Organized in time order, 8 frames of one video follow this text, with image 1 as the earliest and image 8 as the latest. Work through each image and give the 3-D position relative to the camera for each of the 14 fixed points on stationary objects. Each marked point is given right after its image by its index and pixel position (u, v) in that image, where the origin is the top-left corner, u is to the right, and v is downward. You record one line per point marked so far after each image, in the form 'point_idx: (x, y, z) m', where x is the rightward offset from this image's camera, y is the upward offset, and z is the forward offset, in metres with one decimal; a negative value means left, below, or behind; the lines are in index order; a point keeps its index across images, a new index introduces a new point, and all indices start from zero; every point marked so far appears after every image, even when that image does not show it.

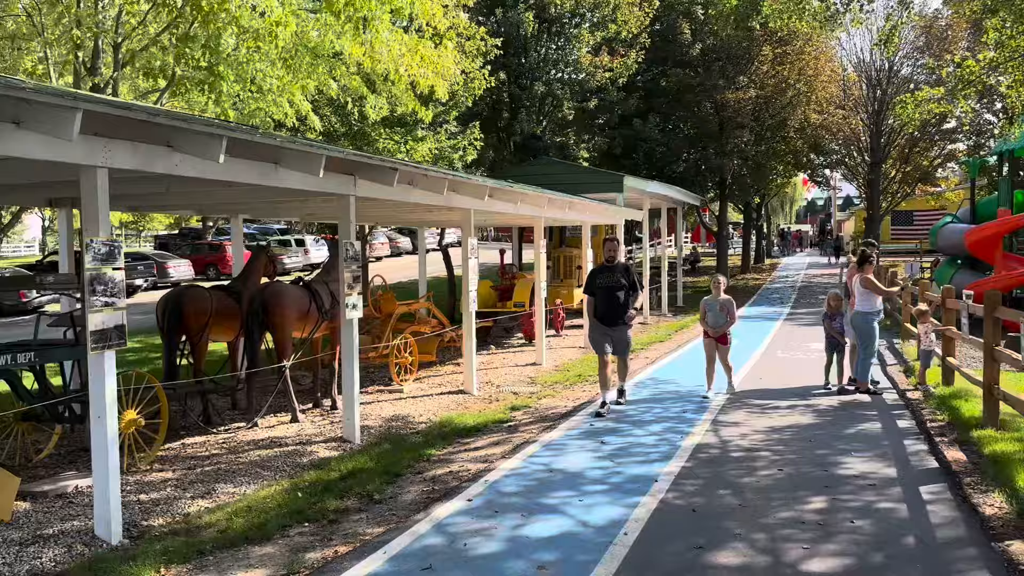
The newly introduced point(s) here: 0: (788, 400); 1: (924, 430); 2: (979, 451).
0: (+3.7, -1.5, +11.0) m
1: (+4.7, -1.6, +9.2) m
2: (+4.7, -1.6, +8.2) m
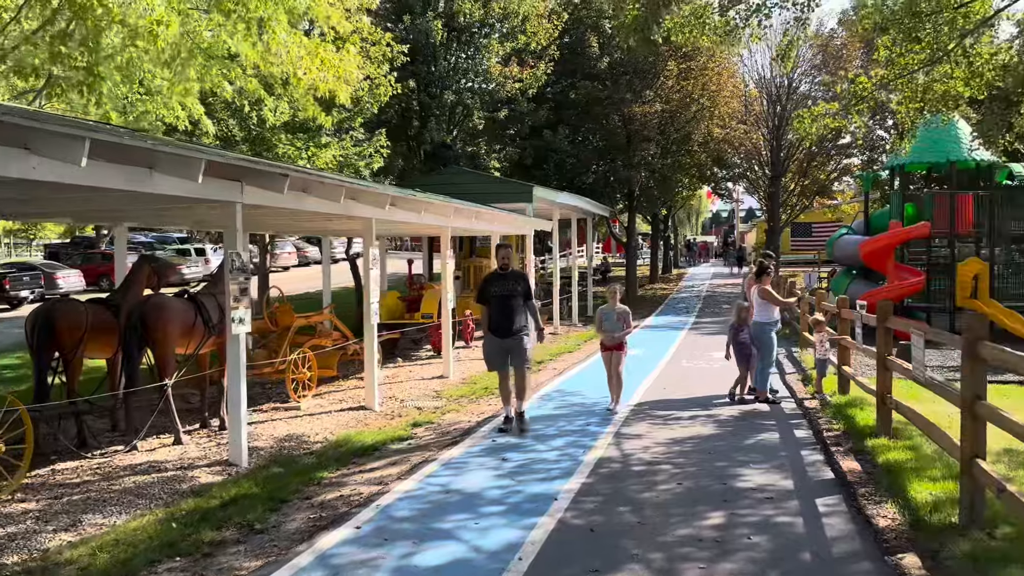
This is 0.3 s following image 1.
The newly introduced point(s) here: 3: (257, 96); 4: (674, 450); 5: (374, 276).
0: (+2.4, -1.7, +11.0) m
1: (+3.5, -1.7, +9.3) m
2: (+3.7, -1.7, +8.3) m
3: (-5.5, +4.1, +17.5) m
4: (+1.7, -1.8, +8.8) m
5: (-2.2, +0.2, +12.9) m
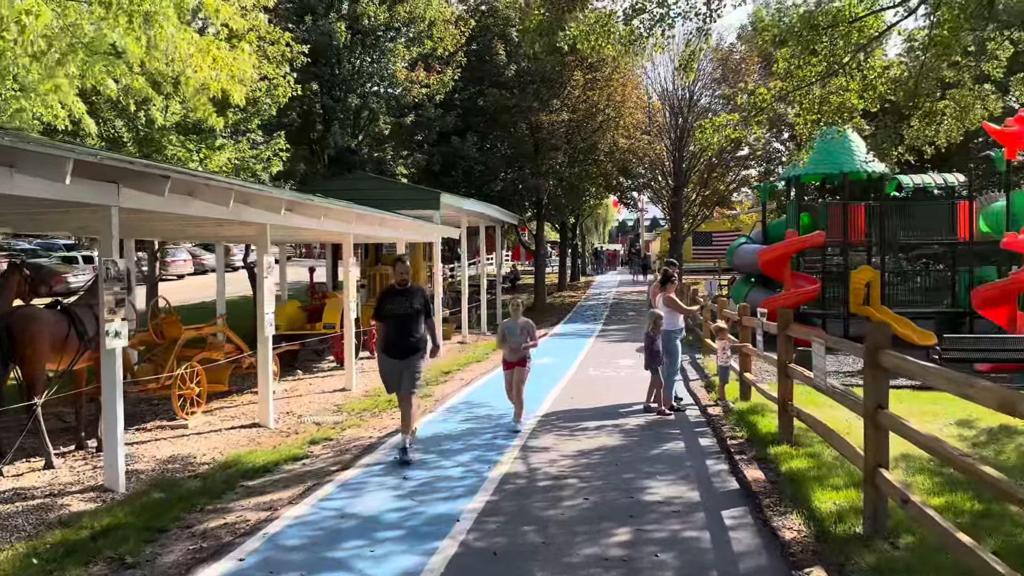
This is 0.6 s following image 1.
0: (+1.1, -1.8, +10.8) m
1: (+2.4, -1.8, +9.3) m
2: (+2.7, -1.8, +8.3) m
3: (-7.4, +3.9, +16.5) m
4: (+0.7, -1.9, +8.6) m
5: (-3.6, 0.0, +12.2) m
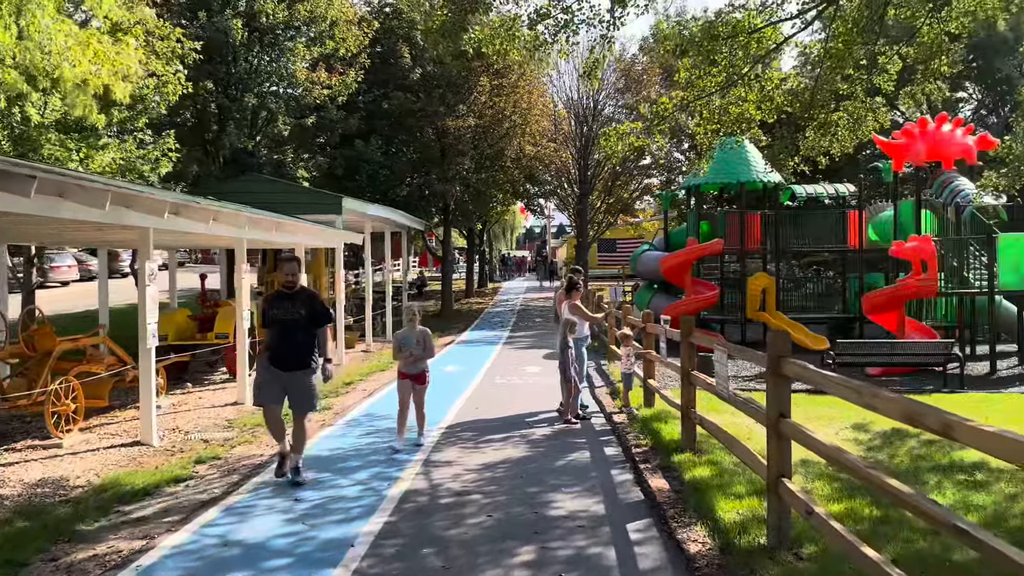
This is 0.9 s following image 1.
0: (-0.1, -1.9, +10.6) m
1: (+1.3, -1.9, +9.2) m
2: (+1.7, -1.9, +8.2) m
3: (-9.3, +3.7, +15.3) m
4: (-0.3, -1.9, +8.3) m
5: (-5.0, -0.1, +11.4) m
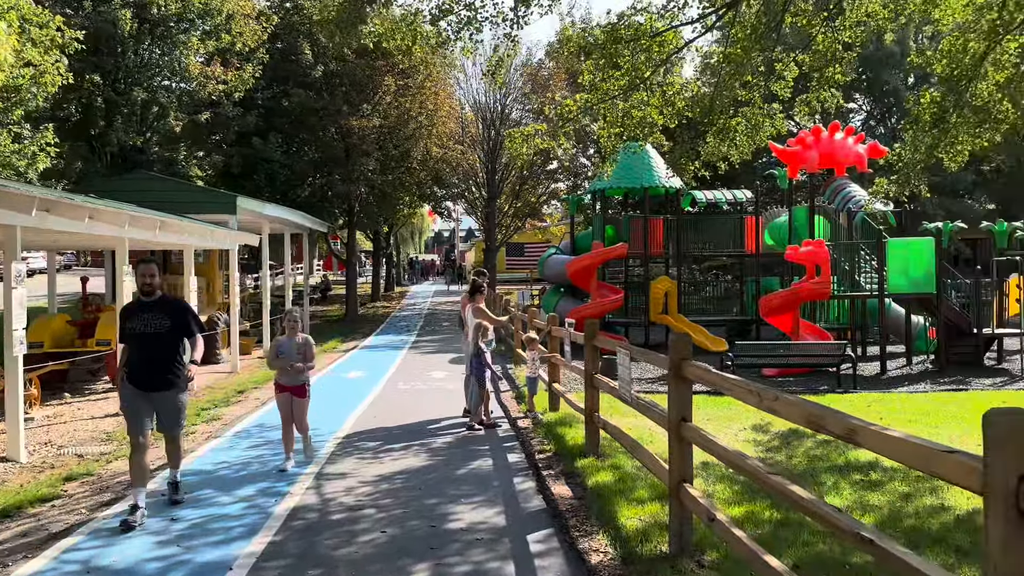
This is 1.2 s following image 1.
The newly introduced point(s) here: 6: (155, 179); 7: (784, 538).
0: (-1.4, -1.9, +10.2) m
1: (+0.2, -1.9, +9.0) m
2: (+0.7, -1.9, +8.0) m
3: (-11.0, +3.7, +13.9) m
4: (-1.3, -2.0, +8.0) m
5: (-6.3, -0.1, +10.5) m
6: (-8.5, +2.6, +19.3) m
7: (+2.1, -1.9, +6.3) m
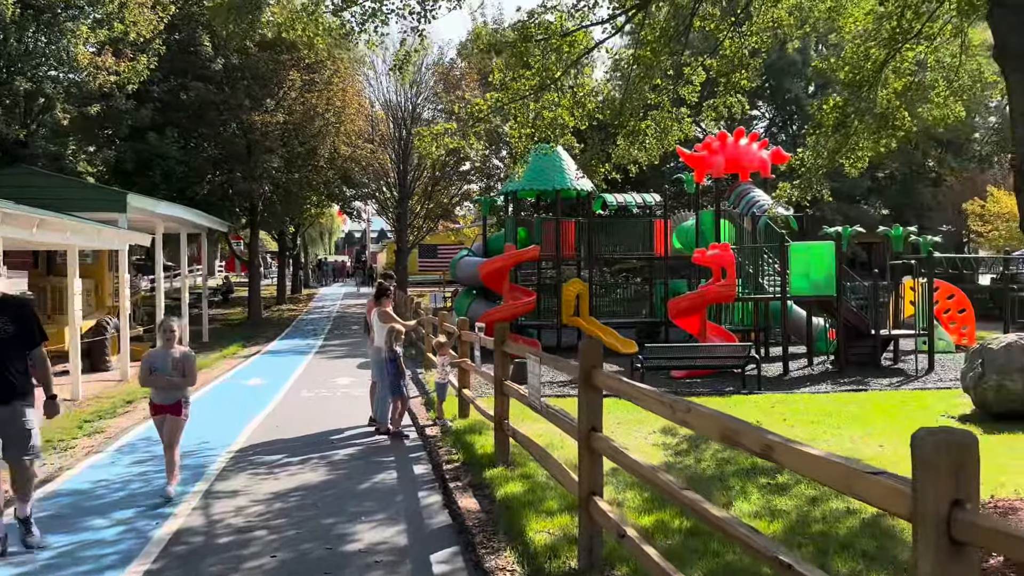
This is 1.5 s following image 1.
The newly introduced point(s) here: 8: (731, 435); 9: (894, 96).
0: (-2.5, -2.0, +9.7) m
1: (-0.8, -2.0, +8.6) m
2: (-0.2, -2.0, +7.7) m
3: (-12.5, +3.6, +12.3) m
4: (-2.2, -2.0, +7.4) m
5: (-7.5, -0.2, +9.4) m
6: (-10.5, +2.5, +18.0) m
7: (+1.4, -2.0, +6.1) m
8: (+0.9, -0.6, +3.5) m
9: (+5.4, +2.7, +11.6) m
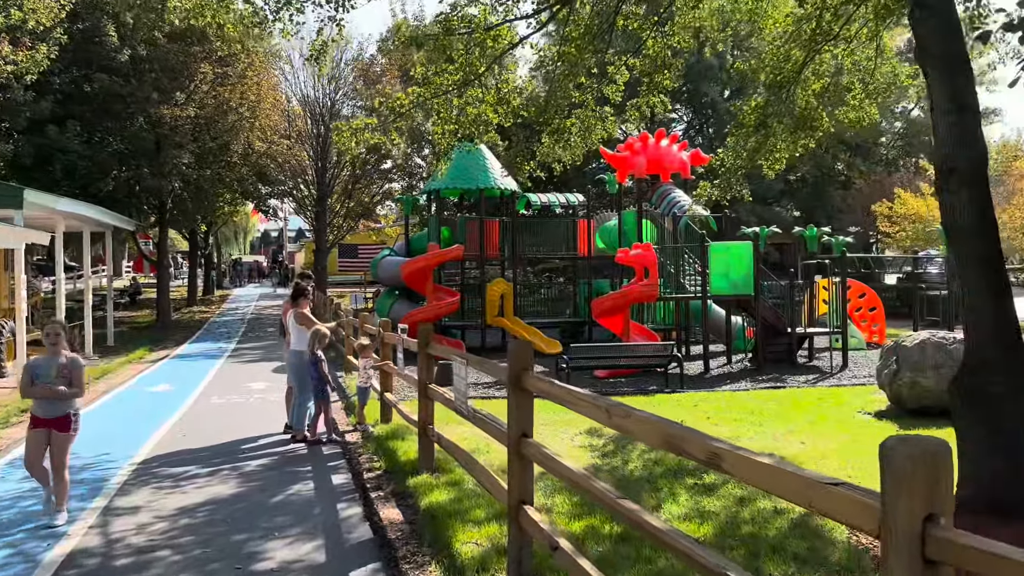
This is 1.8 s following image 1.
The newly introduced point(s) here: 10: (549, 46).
0: (-3.3, -2.0, +9.1) m
1: (-1.5, -2.0, +8.2) m
2: (-0.9, -2.0, +7.4) m
3: (-13.6, +3.6, +10.7) m
4: (-2.8, -2.0, +6.9) m
5: (-8.3, -0.2, +8.4) m
6: (-12.1, +2.5, +16.6) m
7: (+0.8, -2.0, +6.0) m
8: (+0.6, -0.6, +3.2) m
9: (+4.4, +2.8, +11.8) m
10: (+0.6, +3.7, +12.6) m
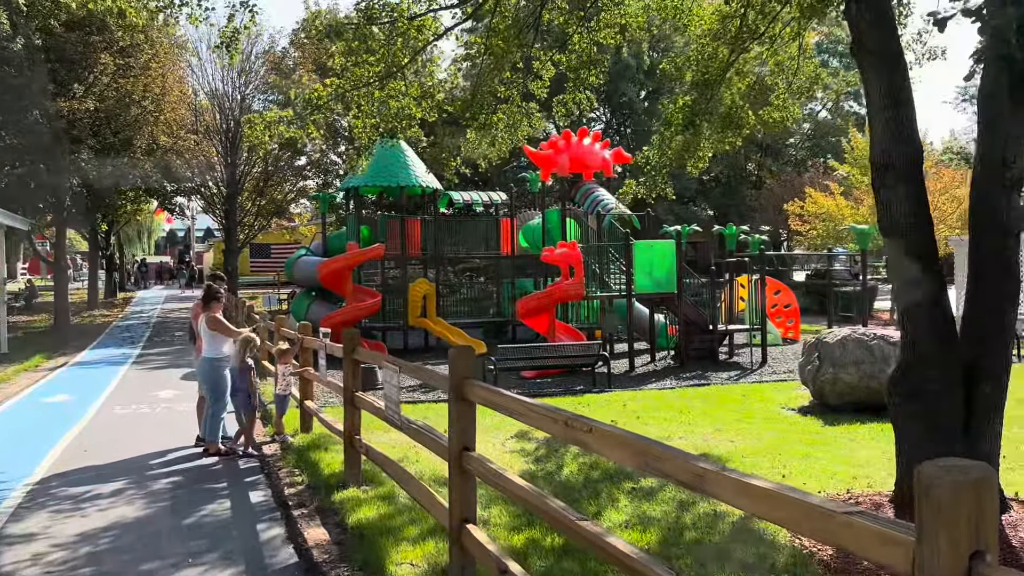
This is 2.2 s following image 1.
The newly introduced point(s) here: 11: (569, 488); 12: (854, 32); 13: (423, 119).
0: (-4.1, -2.0, +8.3) m
1: (-2.2, -2.0, +7.7) m
2: (-1.4, -2.0, +6.9) m
3: (-14.4, +3.4, +9.0) m
4: (-3.3, -2.0, +6.2) m
5: (-8.9, -0.3, +7.1) m
6: (-13.6, +2.4, +14.9) m
7: (+0.4, -2.0, +5.7) m
8: (+0.5, -0.6, +2.9) m
9: (+3.3, +2.8, +11.8) m
10: (-0.6, +3.7, +12.2) m
11: (+0.5, -2.0, +7.9) m
12: (+2.9, +2.1, +6.8) m
13: (-1.5, +2.8, +13.2) m
